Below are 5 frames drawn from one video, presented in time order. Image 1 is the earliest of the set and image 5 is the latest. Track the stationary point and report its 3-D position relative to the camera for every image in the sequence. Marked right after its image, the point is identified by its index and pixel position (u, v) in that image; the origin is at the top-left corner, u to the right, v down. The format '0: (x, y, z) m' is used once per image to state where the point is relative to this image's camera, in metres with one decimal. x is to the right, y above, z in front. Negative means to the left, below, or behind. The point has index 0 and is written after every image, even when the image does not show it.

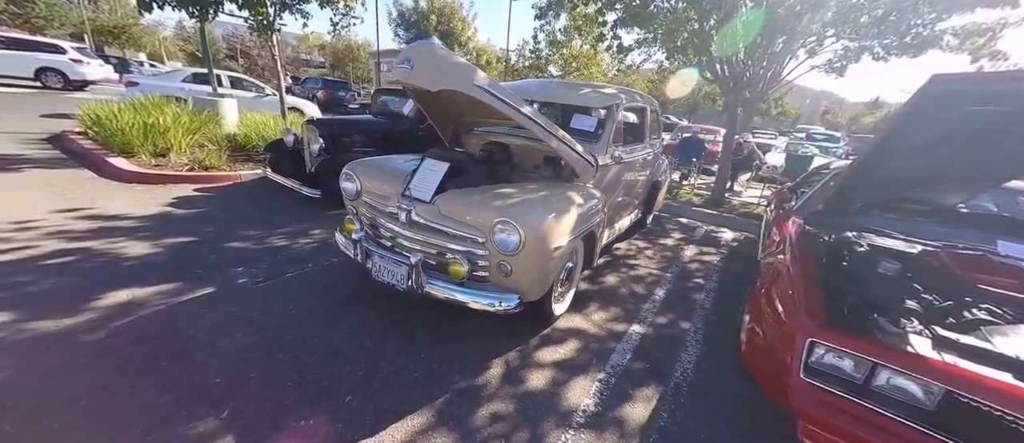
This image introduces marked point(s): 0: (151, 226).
0: (-3.8, -0.1, +3.8) m
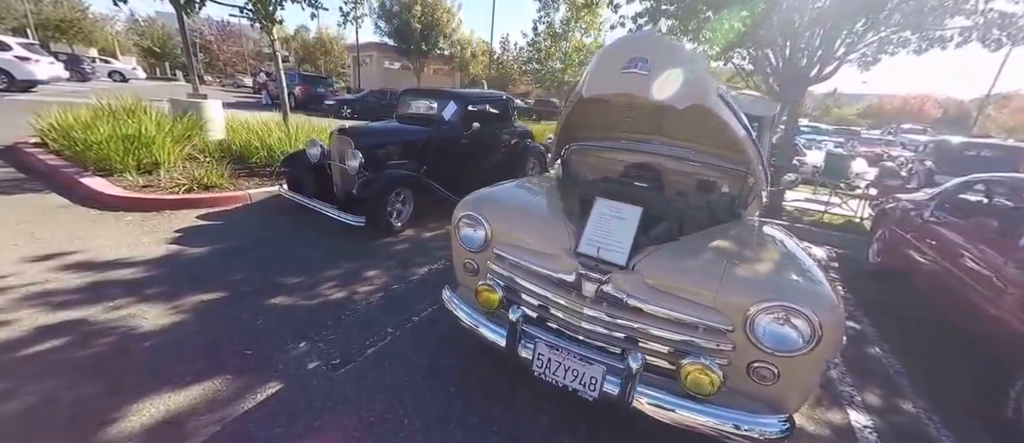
0: (-2.8, -0.5, +2.9) m
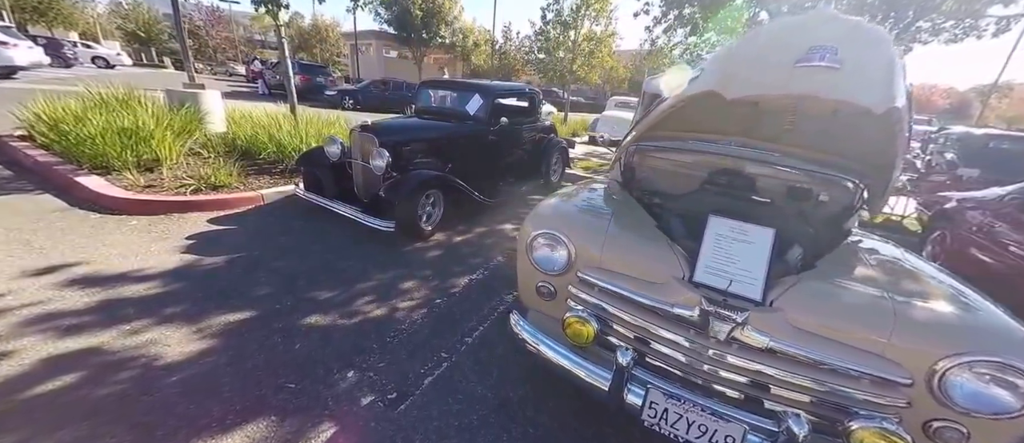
0: (-2.4, -0.5, +2.6) m
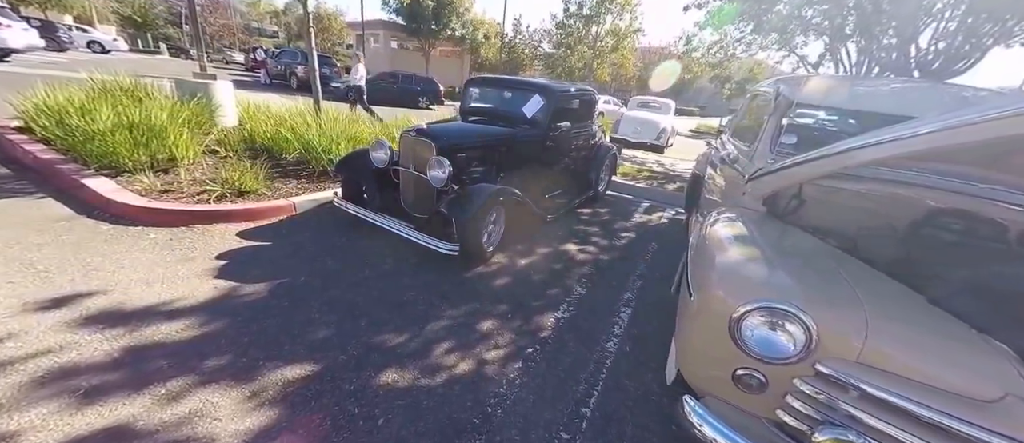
0: (-1.7, -0.7, +2.1) m
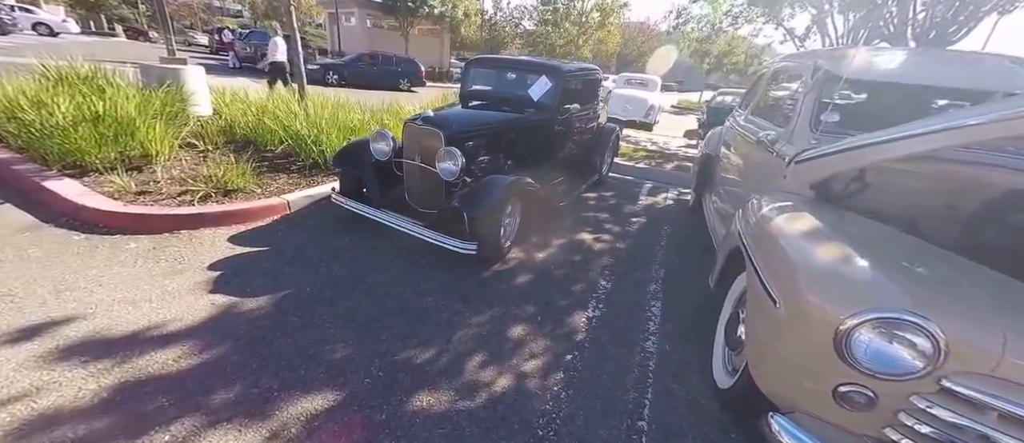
0: (-1.5, -0.8, +1.9) m
